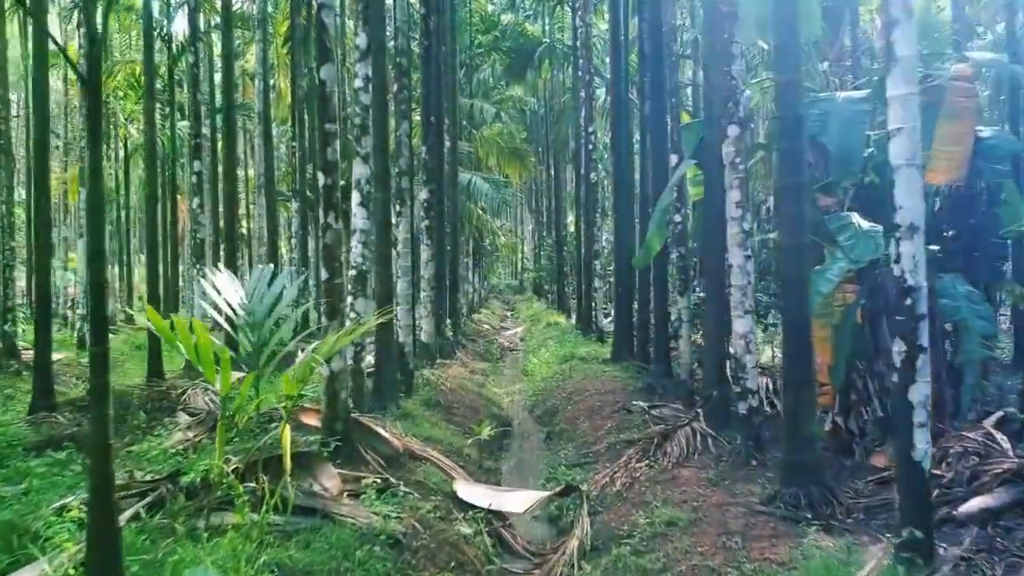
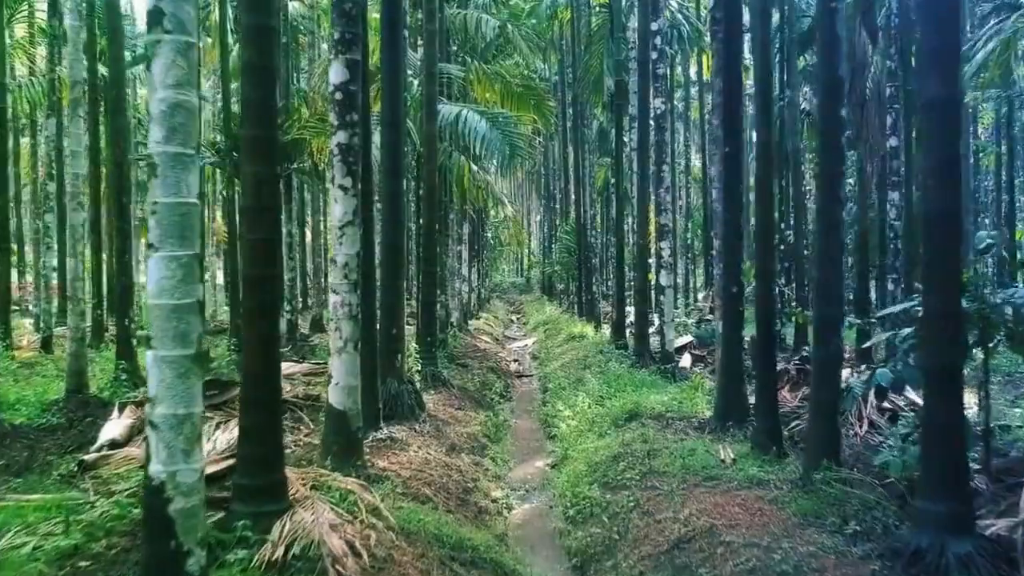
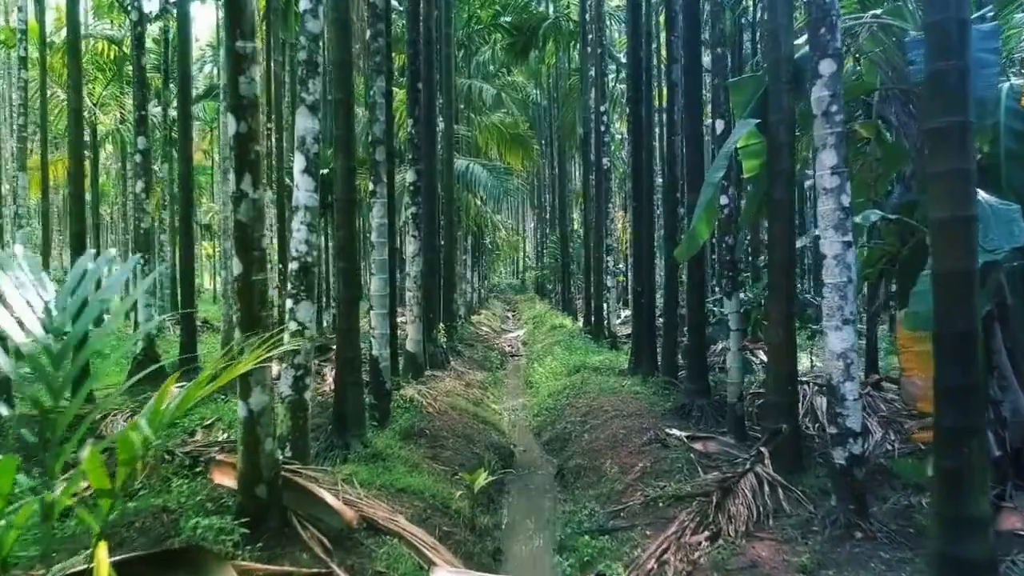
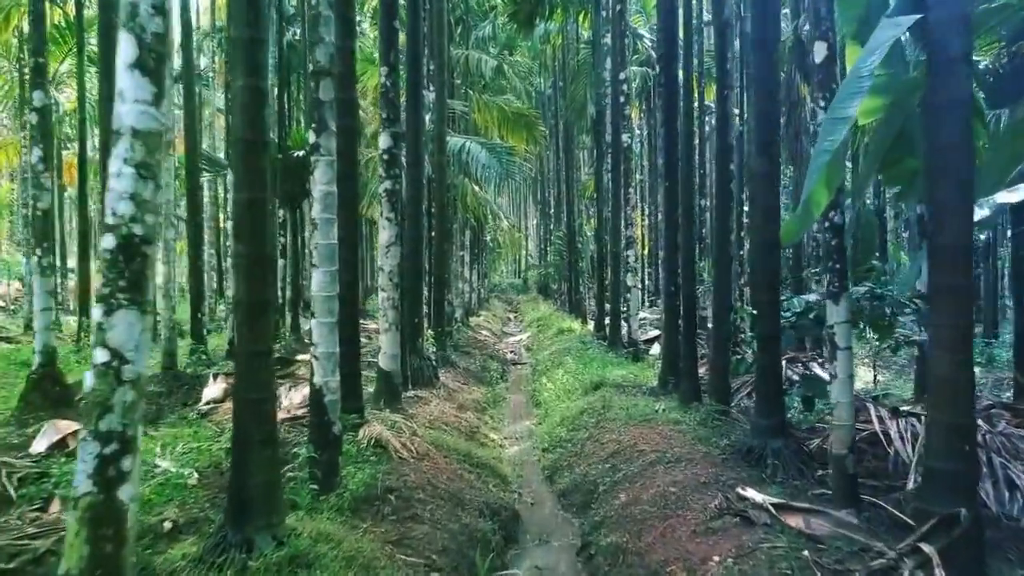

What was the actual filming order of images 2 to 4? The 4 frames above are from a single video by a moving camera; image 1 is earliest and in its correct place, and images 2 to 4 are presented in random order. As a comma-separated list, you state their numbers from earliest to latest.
3, 4, 2
